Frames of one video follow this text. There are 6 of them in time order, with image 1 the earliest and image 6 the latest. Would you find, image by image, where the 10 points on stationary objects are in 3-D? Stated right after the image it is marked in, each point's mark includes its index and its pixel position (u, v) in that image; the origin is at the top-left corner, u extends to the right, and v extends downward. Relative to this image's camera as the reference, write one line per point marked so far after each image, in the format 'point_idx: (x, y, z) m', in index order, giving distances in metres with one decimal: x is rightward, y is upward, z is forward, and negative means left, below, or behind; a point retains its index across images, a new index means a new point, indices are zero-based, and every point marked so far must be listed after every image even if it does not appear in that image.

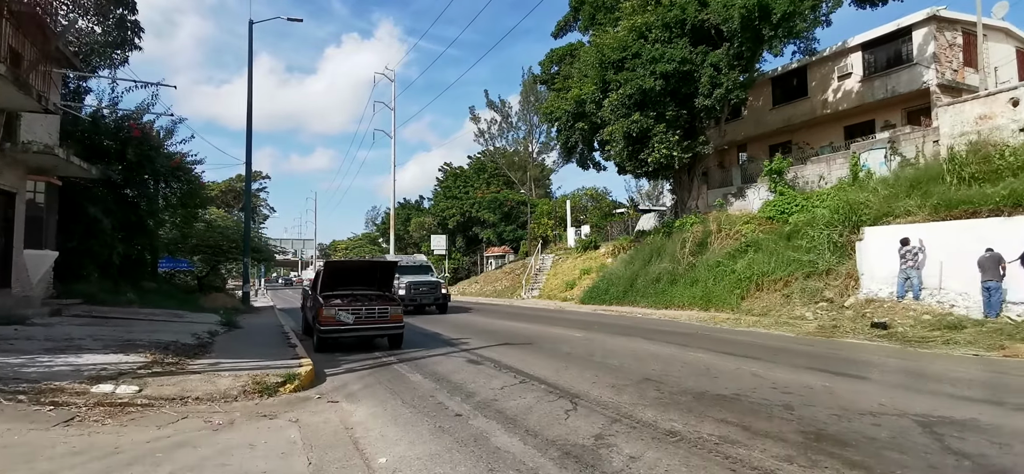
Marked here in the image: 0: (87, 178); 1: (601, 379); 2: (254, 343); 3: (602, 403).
0: (-10.9, +1.5, +15.2) m
1: (+1.2, -2.0, +8.2) m
2: (-4.8, -2.0, +11.2) m
3: (+1.1, -1.9, +7.0) m
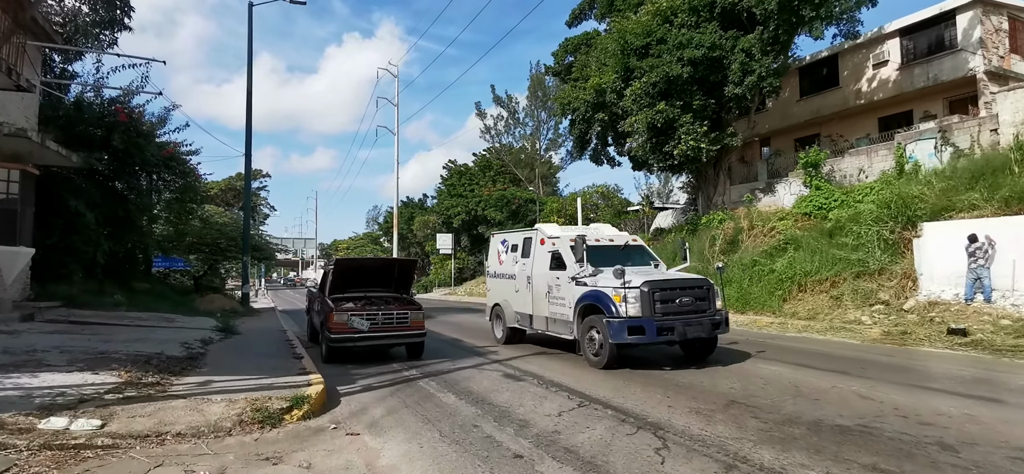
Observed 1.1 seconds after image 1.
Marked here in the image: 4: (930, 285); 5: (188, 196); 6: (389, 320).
0: (-10.3, +1.6, +13.7) m
1: (+1.9, -1.9, +6.7) m
2: (-4.2, -1.9, +9.7) m
3: (+1.7, -1.8, +5.5) m
4: (+10.6, -1.2, +15.0) m
5: (-10.4, +1.3, +19.0) m
6: (-2.0, -1.4, +9.8) m
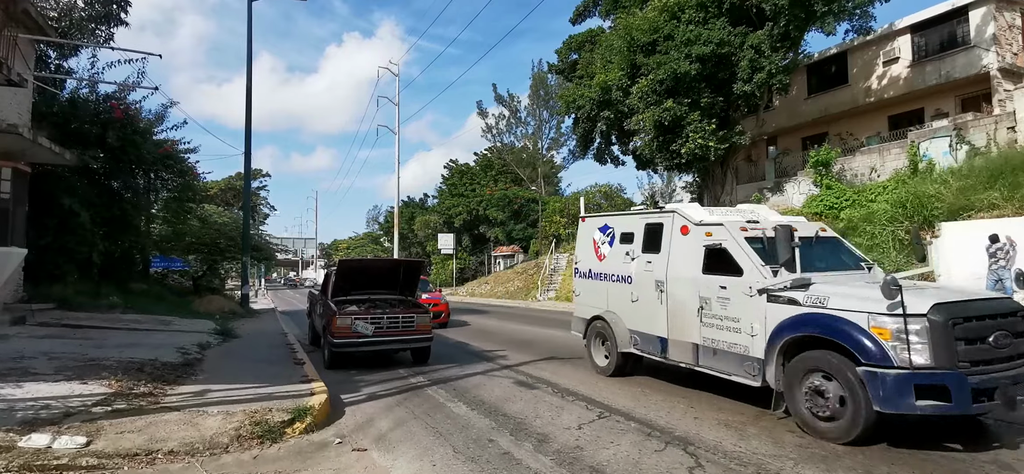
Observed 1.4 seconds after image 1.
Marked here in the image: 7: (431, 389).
0: (-10.1, +1.6, +13.3) m
1: (+2.1, -1.9, +6.3) m
2: (-4.0, -1.9, +9.2) m
3: (+1.9, -1.8, +5.0) m
4: (+10.7, -1.2, +14.6) m
5: (-10.2, +1.3, +18.6) m
6: (-1.9, -1.4, +9.4) m
7: (-1.1, -2.0, +7.8) m
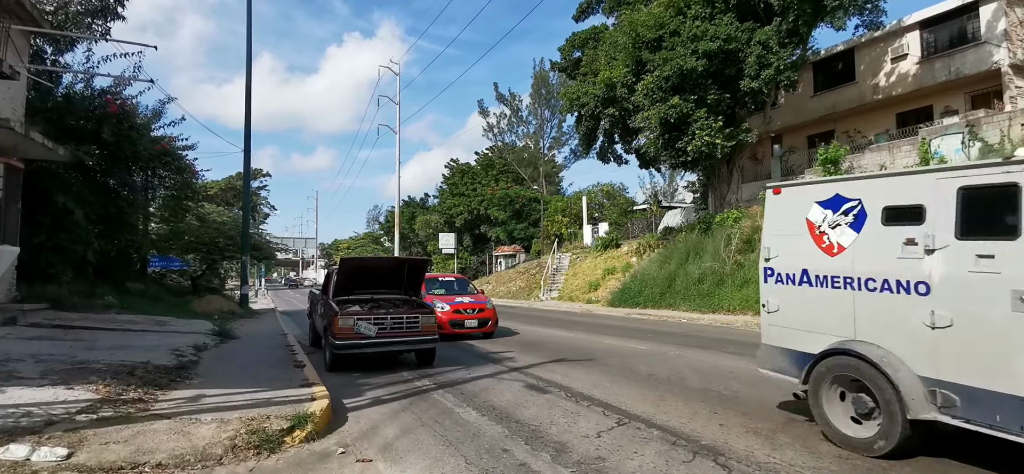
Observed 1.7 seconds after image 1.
0: (-10.0, +1.7, +12.9) m
1: (+2.2, -1.8, +5.9) m
2: (-3.9, -1.9, +8.9) m
3: (+2.0, -1.8, +4.7) m
4: (+10.9, -1.2, +14.2) m
5: (-10.1, +1.4, +18.2) m
6: (-1.7, -1.3, +9.0) m
7: (-0.9, -2.0, +7.4) m
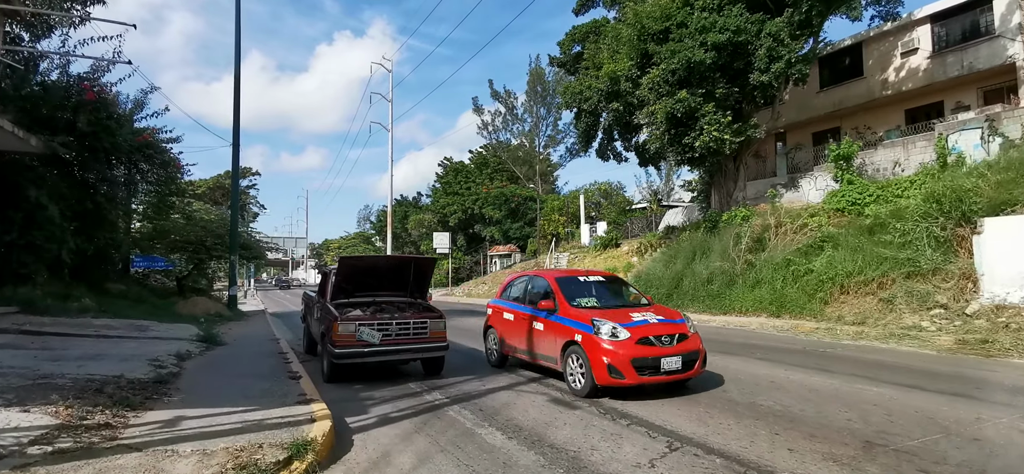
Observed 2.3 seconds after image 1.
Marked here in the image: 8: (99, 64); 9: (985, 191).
0: (-9.8, +1.7, +11.9) m
1: (+2.5, -1.8, +5.1) m
2: (-3.6, -1.8, +8.0) m
3: (+2.3, -1.8, +3.9) m
4: (+11.0, -1.1, +13.6) m
5: (-10.0, +1.4, +17.2) m
6: (-1.5, -1.3, +8.2) m
7: (-0.7, -1.9, +6.6) m
8: (-9.3, +3.9, +13.3) m
9: (+12.1, +1.2, +15.0) m
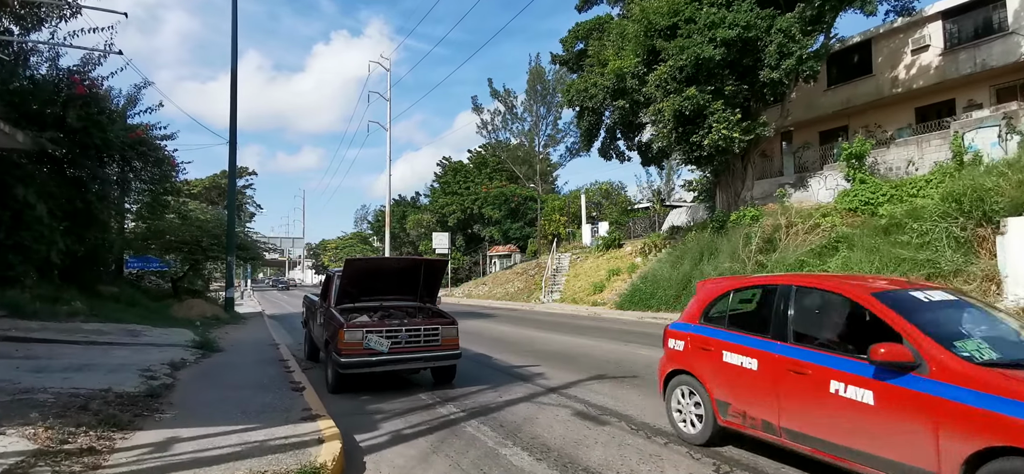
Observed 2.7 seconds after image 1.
0: (-9.6, +1.7, +11.4) m
1: (+2.7, -1.8, +4.6) m
2: (-3.4, -1.8, +7.4) m
3: (+2.6, -1.8, +3.4) m
4: (+11.2, -1.1, +13.1) m
5: (-9.8, +1.4, +16.7) m
6: (-1.3, -1.3, +7.6) m
7: (-0.4, -1.9, +6.1) m
8: (-9.1, +3.9, +12.8) m
9: (+12.3, +1.2, +14.6) m
